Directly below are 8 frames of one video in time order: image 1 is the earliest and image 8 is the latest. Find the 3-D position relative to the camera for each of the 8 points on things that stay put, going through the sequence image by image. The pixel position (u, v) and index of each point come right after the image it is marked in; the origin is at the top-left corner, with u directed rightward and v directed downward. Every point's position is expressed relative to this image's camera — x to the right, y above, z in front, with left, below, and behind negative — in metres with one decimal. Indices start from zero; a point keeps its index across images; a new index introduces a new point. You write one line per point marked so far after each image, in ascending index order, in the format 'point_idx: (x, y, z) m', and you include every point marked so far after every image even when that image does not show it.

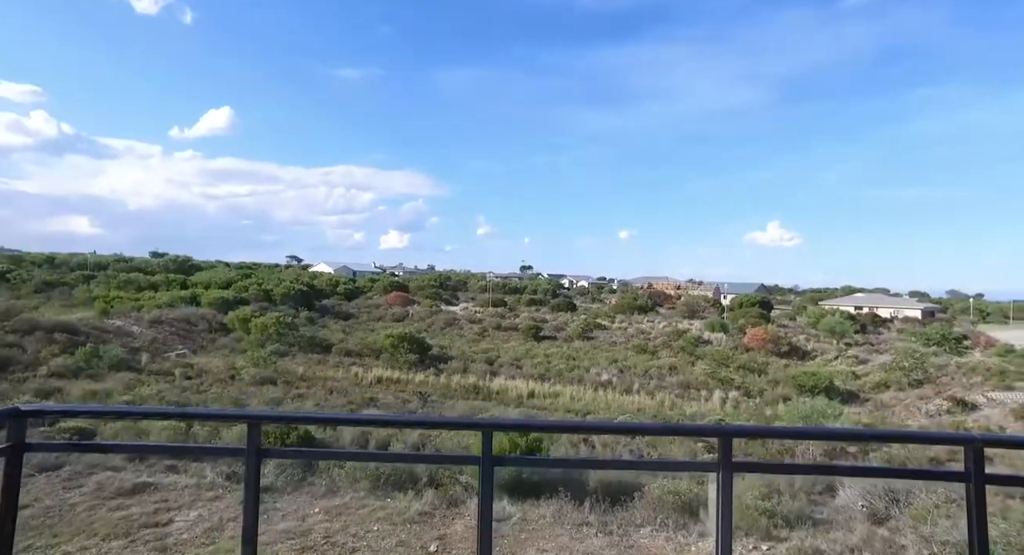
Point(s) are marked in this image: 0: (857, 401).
0: (+9.9, -3.5, +17.3) m
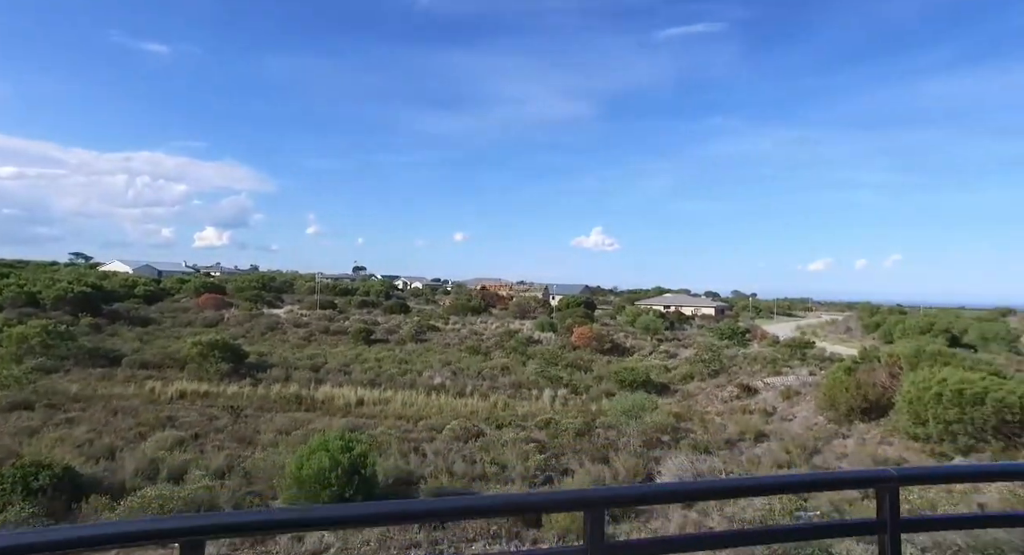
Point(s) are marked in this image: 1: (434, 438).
0: (+4.9, -3.6, +18.9) m
1: (-1.4, -2.9, +10.9) m
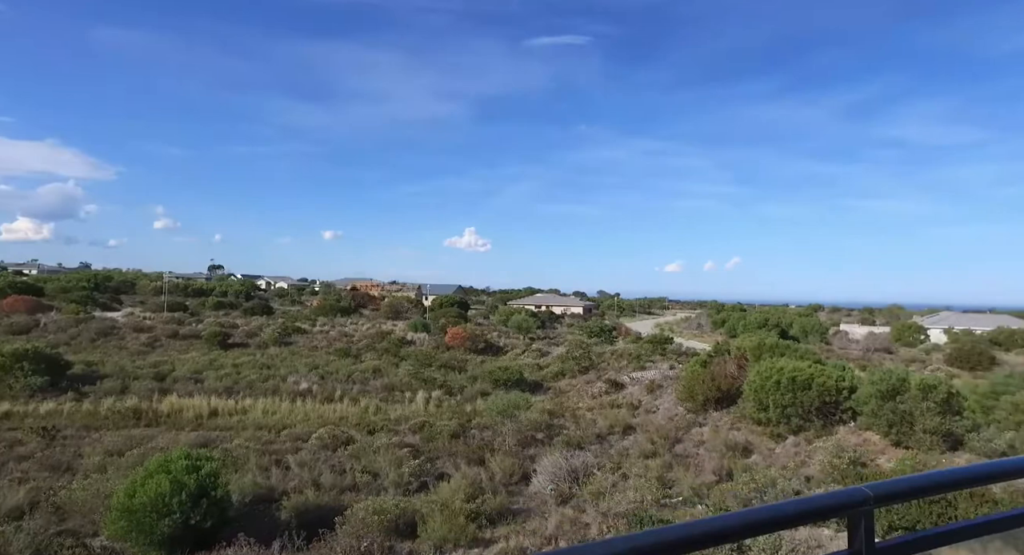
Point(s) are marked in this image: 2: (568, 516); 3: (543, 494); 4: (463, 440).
0: (+0.9, -3.6, +19.2) m
1: (-3.6, -2.9, +10.1) m
2: (+0.7, -3.0, +7.5) m
3: (+0.4, -3.2, +8.9) m
4: (-1.0, -3.1, +11.5) m
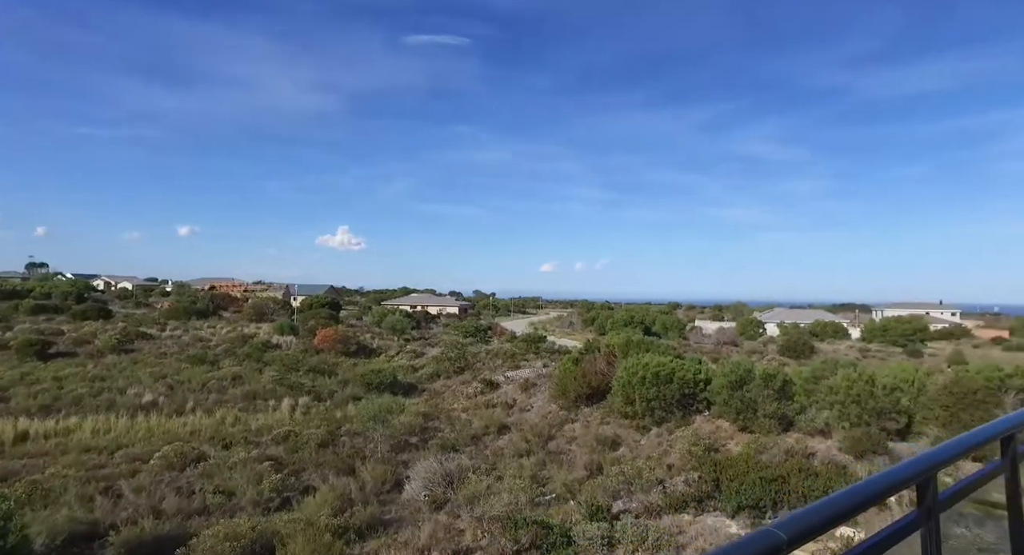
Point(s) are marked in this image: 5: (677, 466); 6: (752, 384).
0: (-3.0, -3.6, +18.7) m
1: (-5.6, -2.9, +8.9) m
2: (-0.8, -3.0, +7.2) m
3: (-1.4, -3.2, +8.6) m
4: (-3.3, -3.1, +10.8) m
5: (+2.9, -3.3, +10.5) m
6: (+5.6, -2.5, +14.0) m
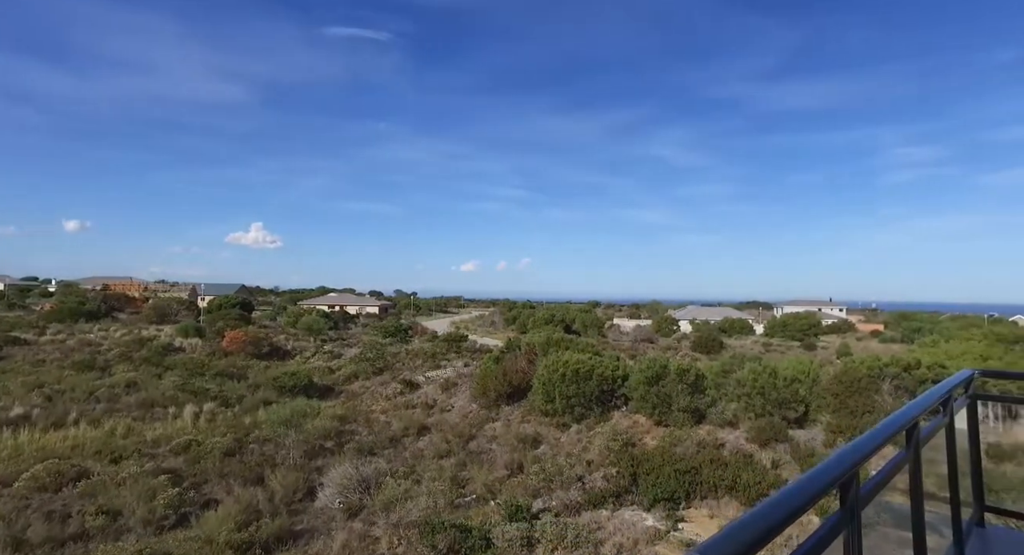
0: (-5.4, -3.5, +18.0) m
1: (-6.7, -2.8, +7.9) m
2: (-1.8, -2.9, +6.9) m
3: (-2.5, -3.2, +8.2) m
4: (-4.7, -3.1, +10.1) m
5: (+1.5, -3.3, +10.6) m
6: (+3.7, -2.4, +14.4) m
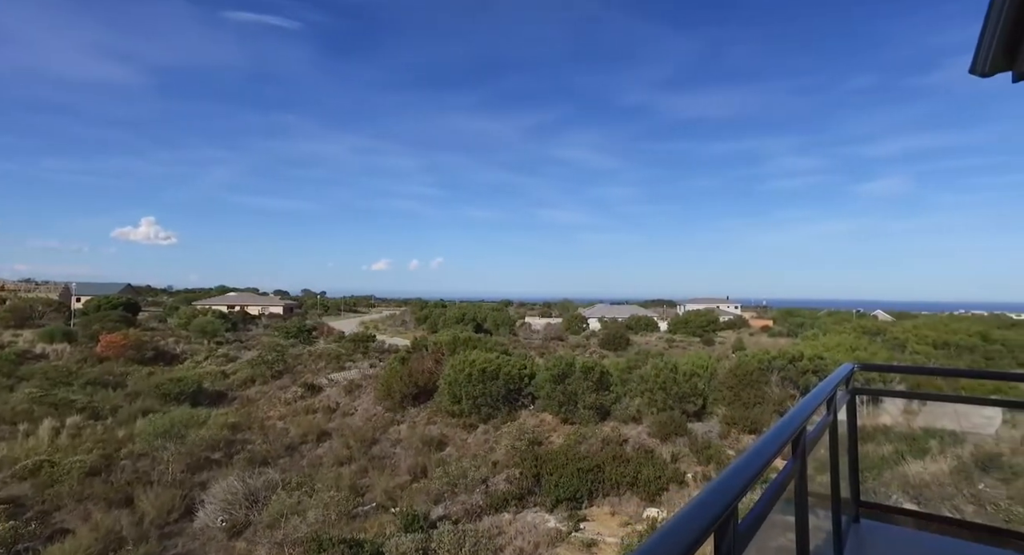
0: (-8.1, -3.5, +16.8) m
1: (-7.9, -2.8, +6.6) m
2: (-2.9, -2.9, +6.3) m
3: (-3.8, -3.1, +7.4) m
4: (-6.2, -3.0, +9.1) m
5: (-0.2, -3.2, +10.4) m
6: (+1.5, -2.4, +14.5) m
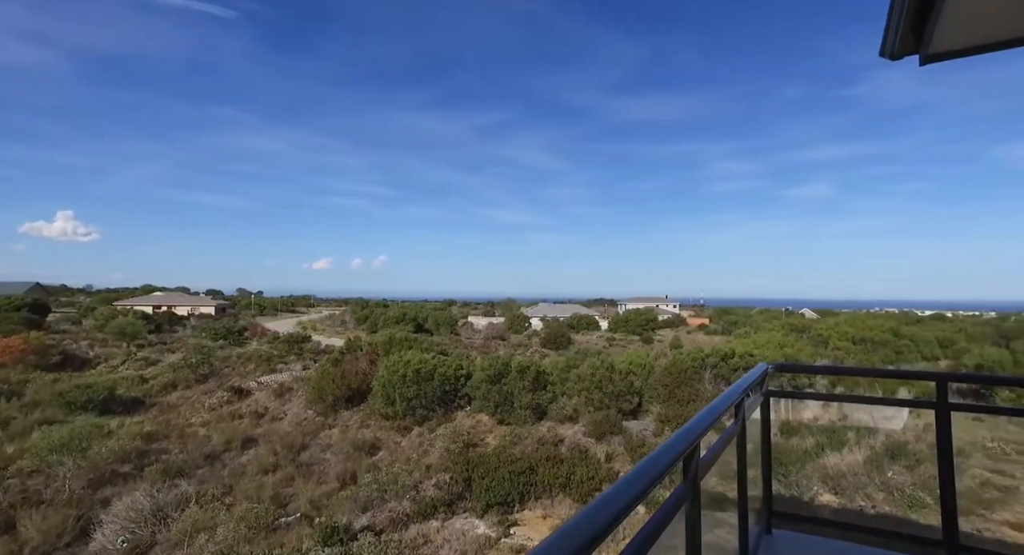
0: (-9.8, -3.4, +15.8) m
1: (-8.6, -2.8, +5.6) m
2: (-3.6, -2.9, +5.8) m
3: (-4.6, -3.1, +6.8) m
4: (-7.2, -3.0, +8.3) m
5: (-1.3, -3.2, +10.1) m
6: (0.0, -2.4, +14.4) m
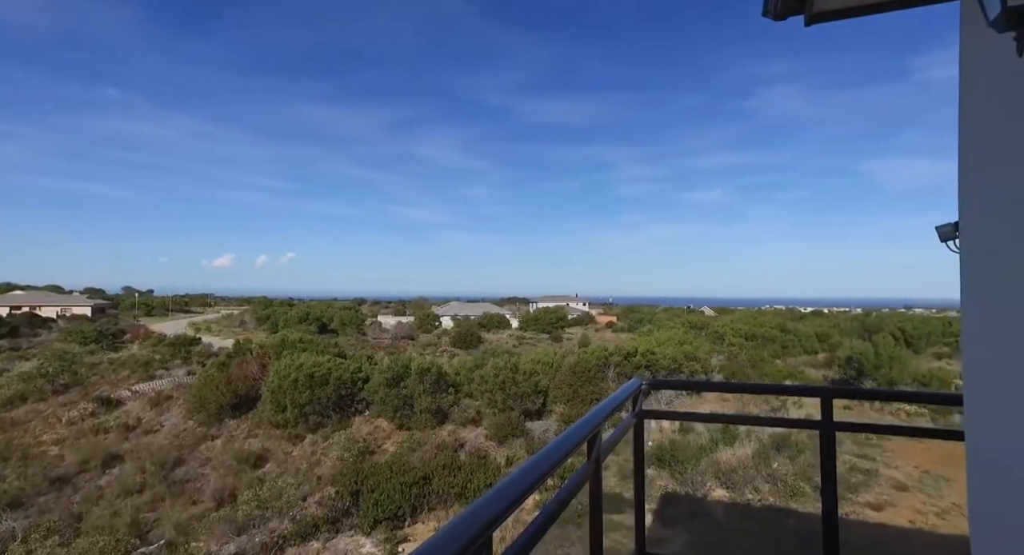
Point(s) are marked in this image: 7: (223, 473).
0: (-12.1, -3.3, +13.8) m
1: (-9.5, -2.7, +4.0) m
2: (-4.6, -2.8, +4.8) m
3: (-5.8, -3.1, +5.7) m
4: (-8.5, -2.9, +6.8) m
5: (-2.9, -3.2, +9.4) m
6: (-2.3, -2.3, +13.8) m
7: (-5.0, -3.4, +10.4) m
